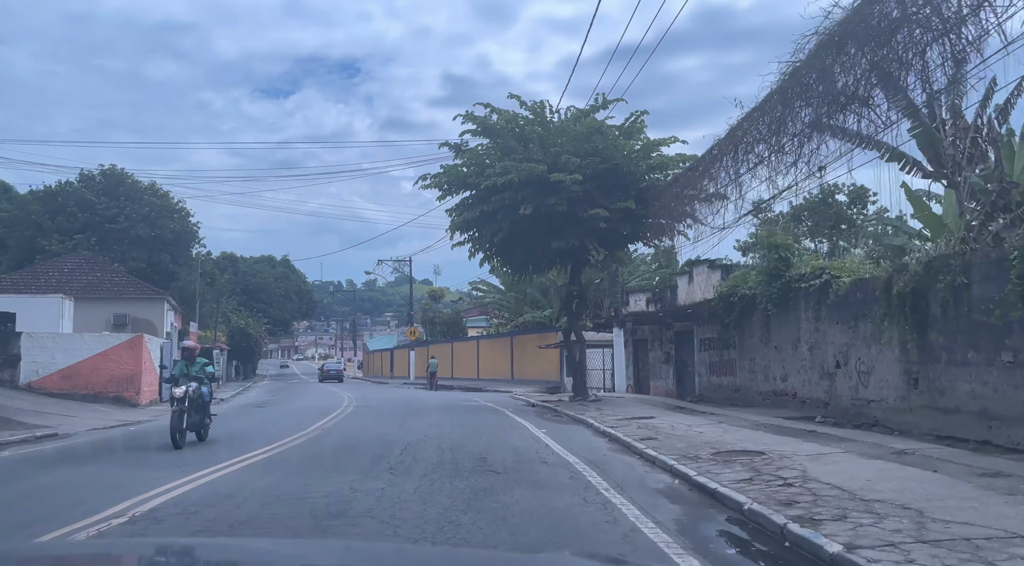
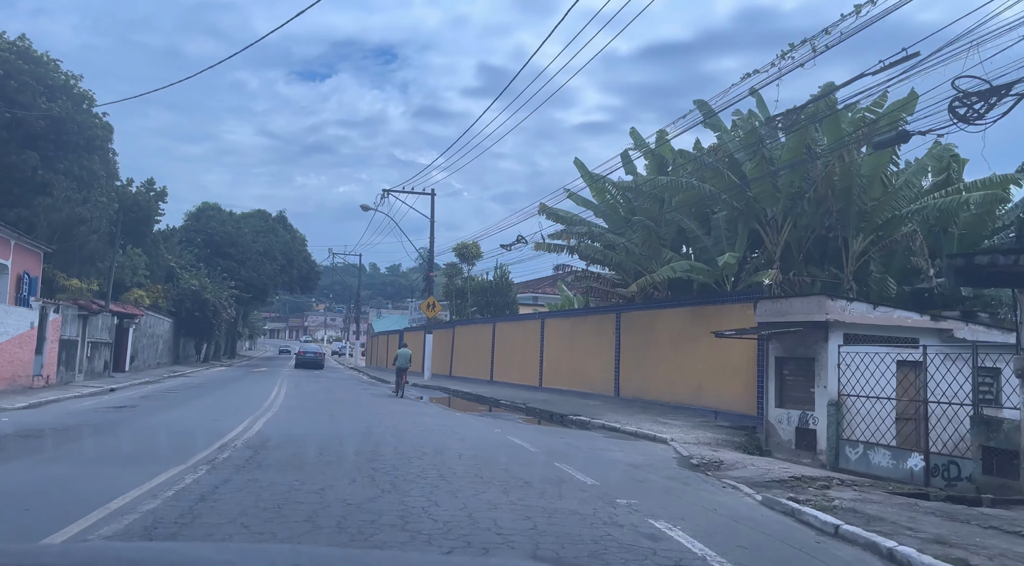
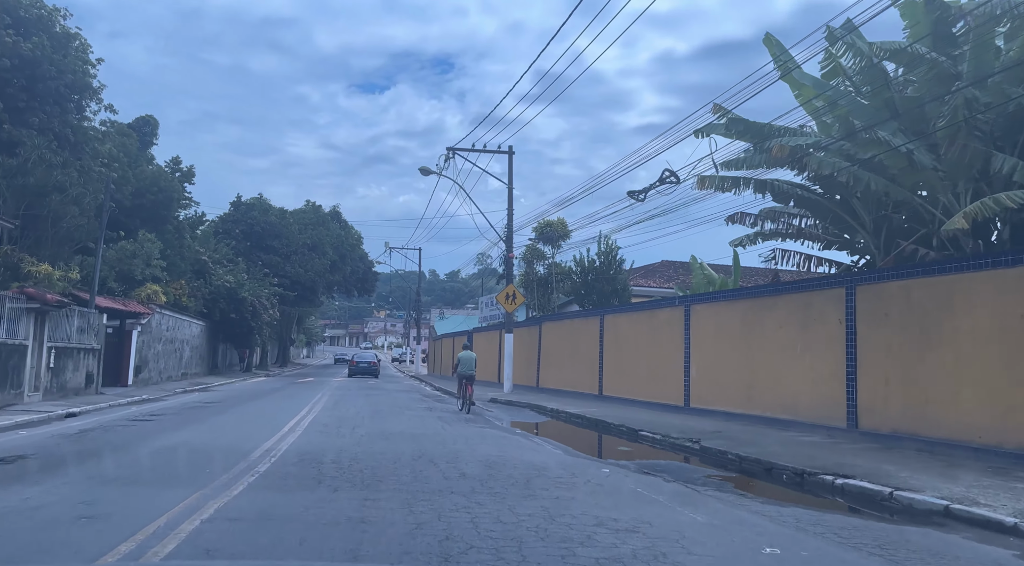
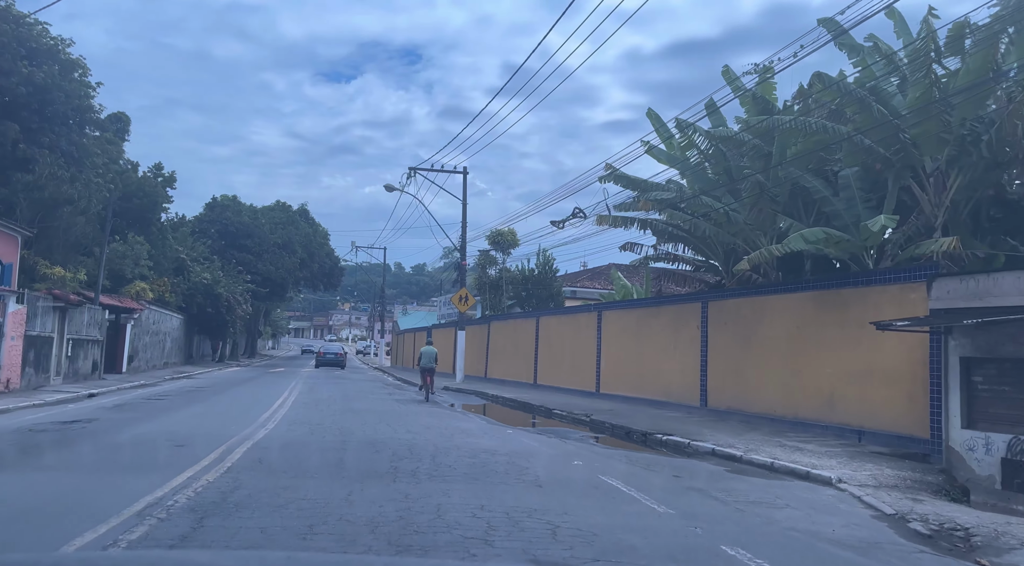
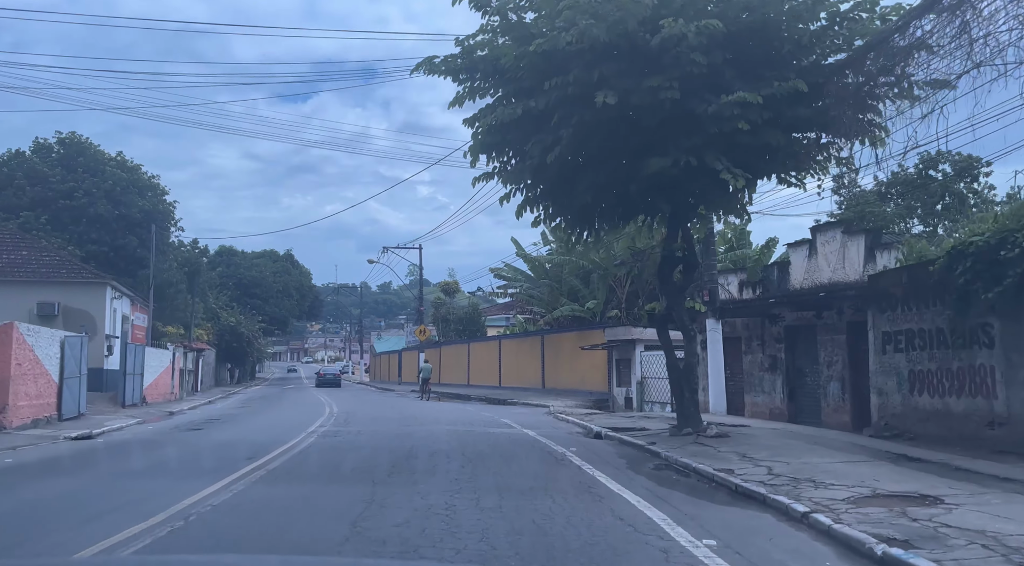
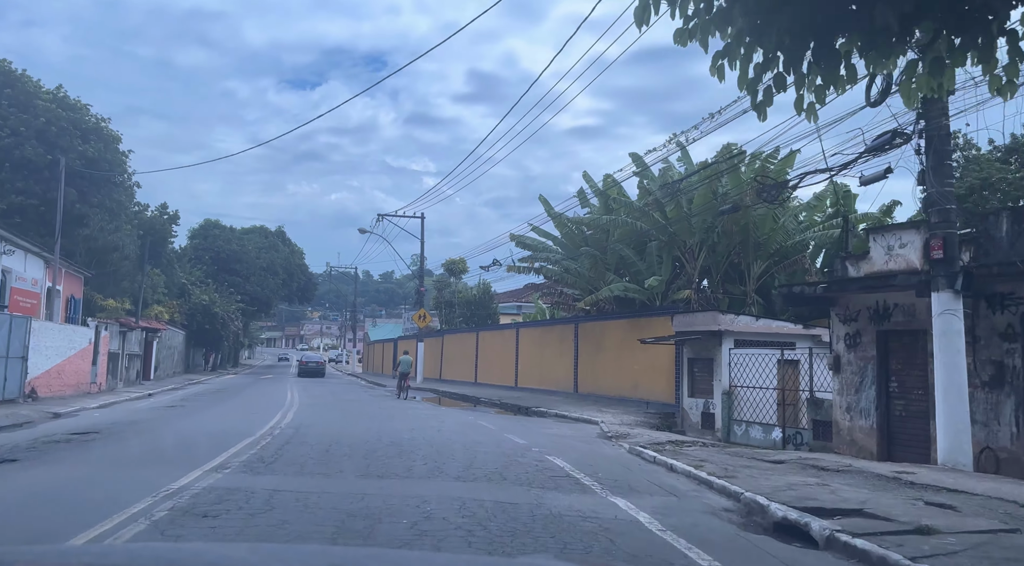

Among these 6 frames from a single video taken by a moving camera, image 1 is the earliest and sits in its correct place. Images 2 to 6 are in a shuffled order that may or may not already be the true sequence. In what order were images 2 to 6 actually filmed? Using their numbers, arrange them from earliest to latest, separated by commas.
5, 6, 2, 4, 3
